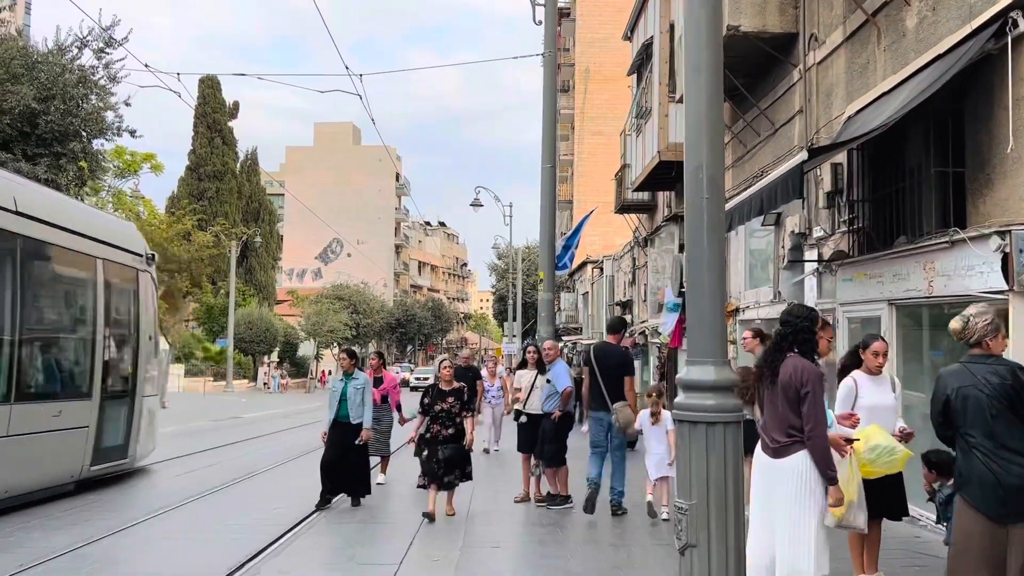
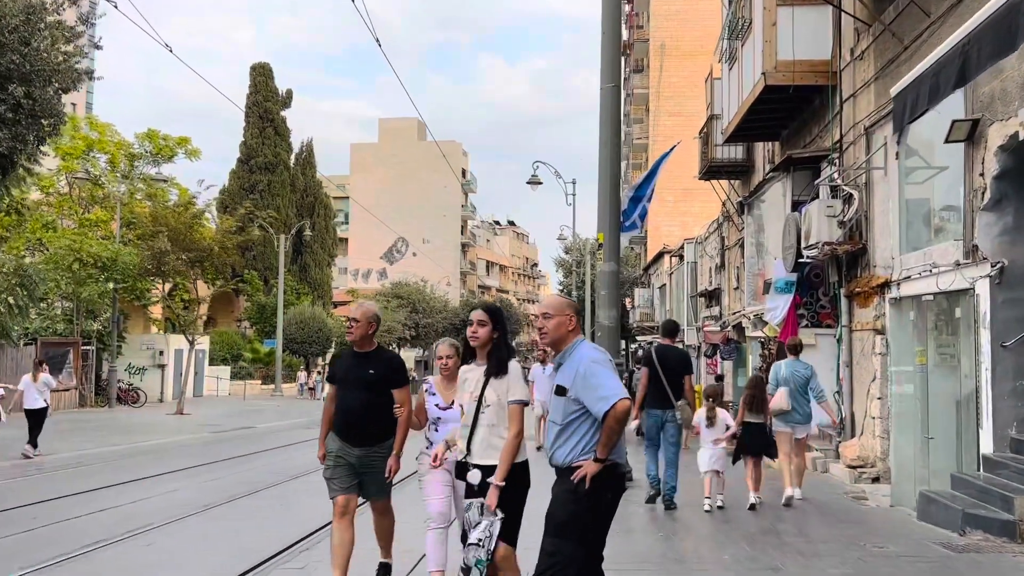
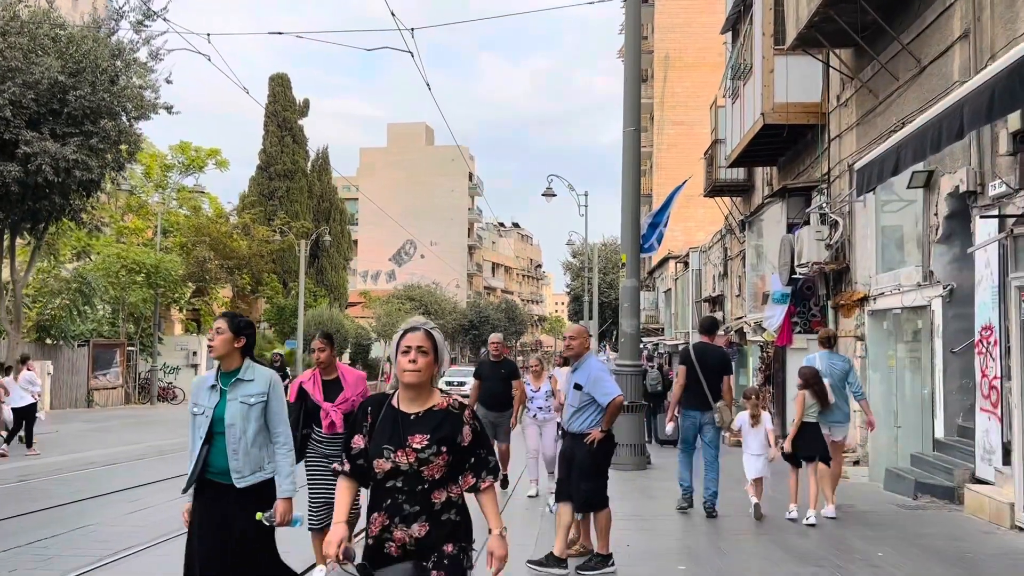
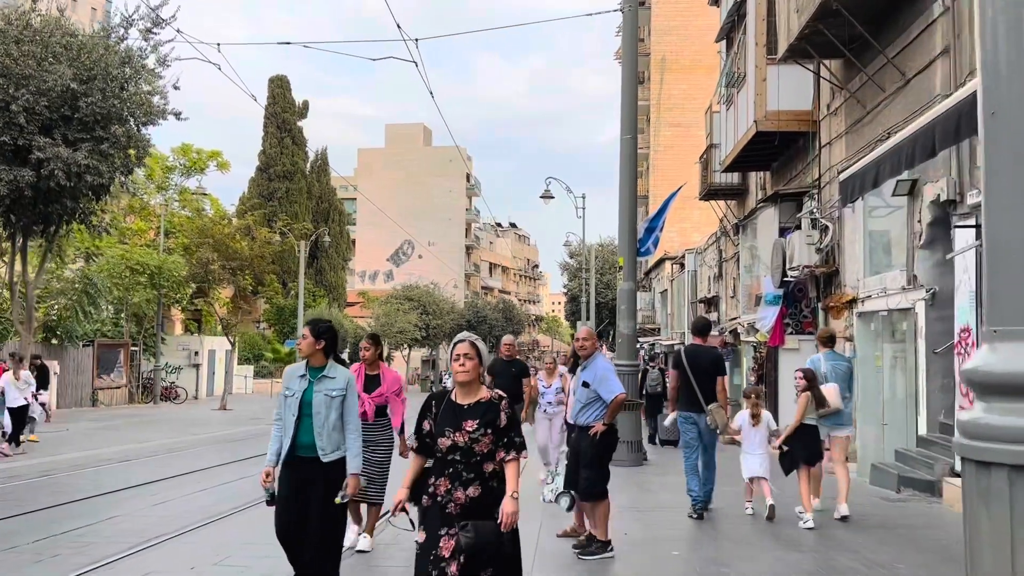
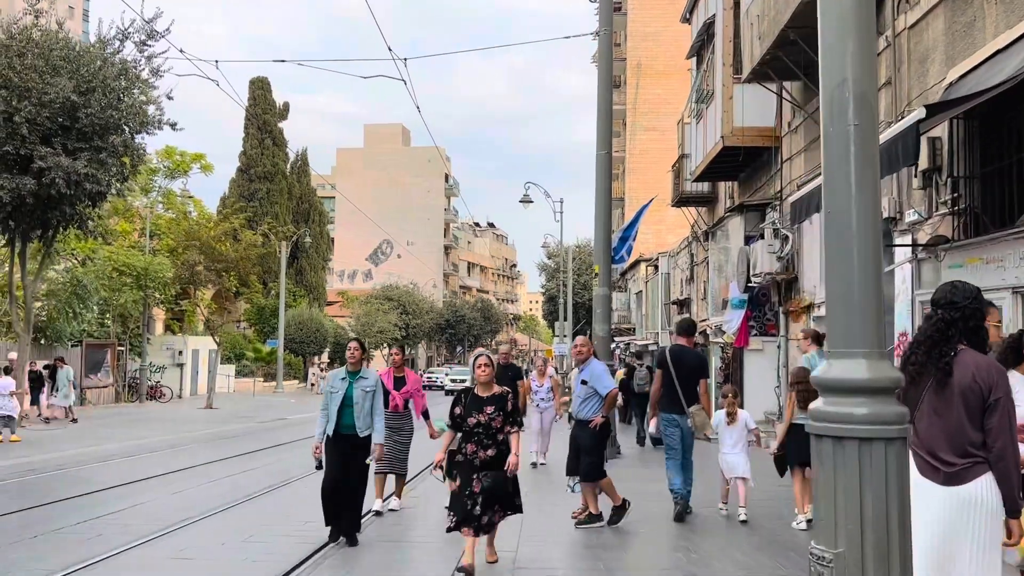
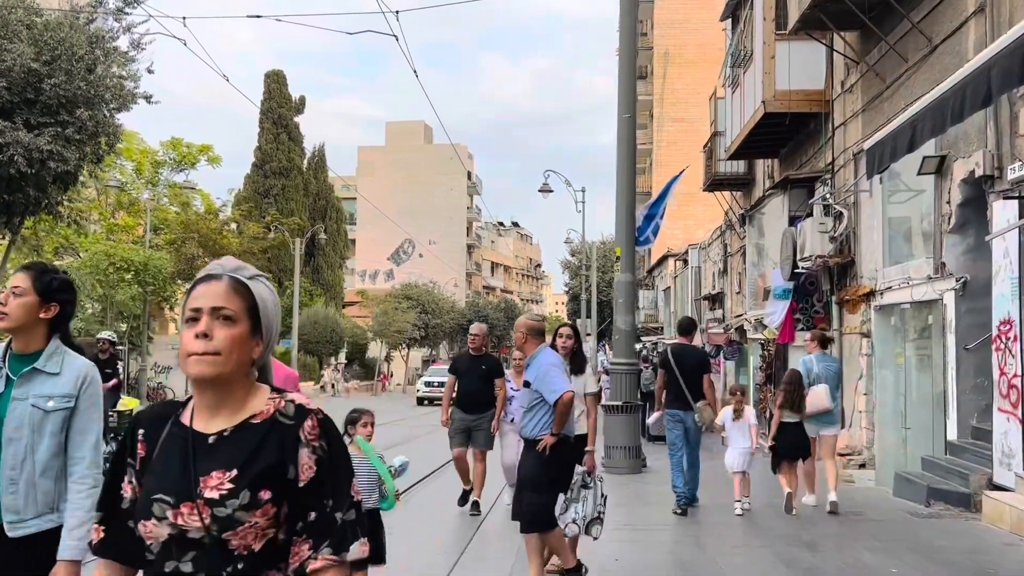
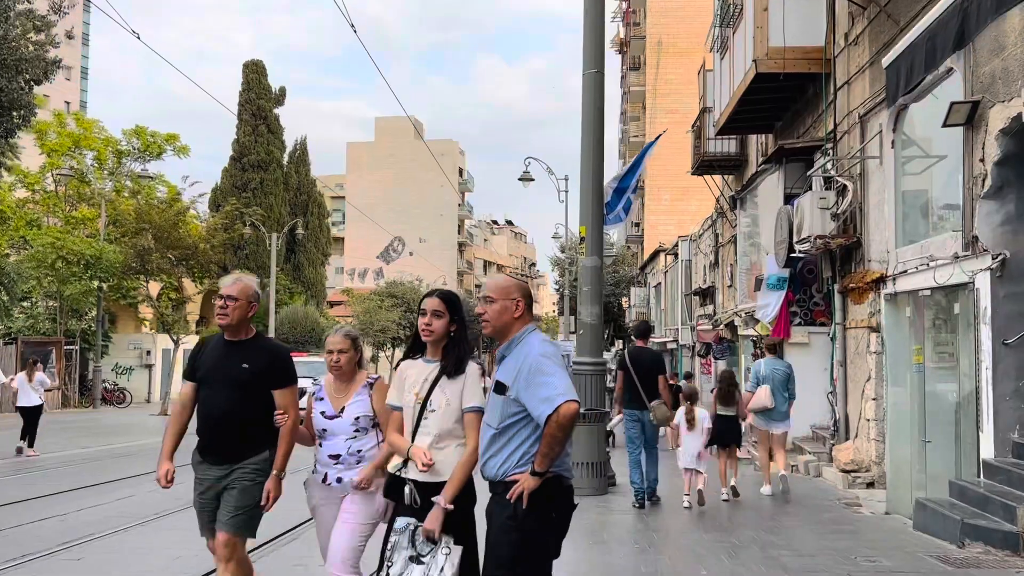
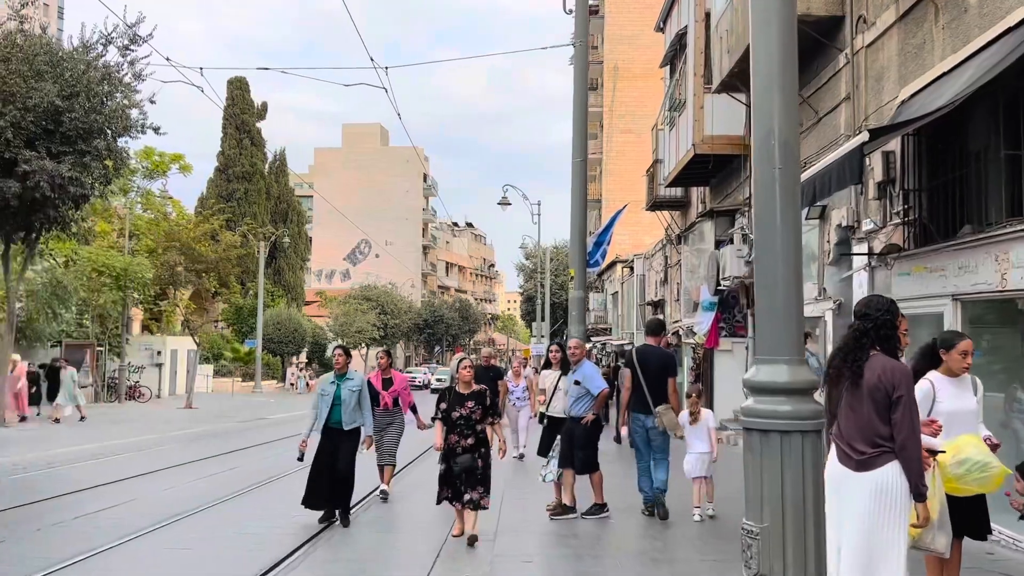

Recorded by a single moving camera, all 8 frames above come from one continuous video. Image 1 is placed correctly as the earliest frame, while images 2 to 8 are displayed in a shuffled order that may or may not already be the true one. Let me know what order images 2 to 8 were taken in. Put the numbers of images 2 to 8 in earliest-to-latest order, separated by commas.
8, 5, 4, 3, 6, 2, 7
